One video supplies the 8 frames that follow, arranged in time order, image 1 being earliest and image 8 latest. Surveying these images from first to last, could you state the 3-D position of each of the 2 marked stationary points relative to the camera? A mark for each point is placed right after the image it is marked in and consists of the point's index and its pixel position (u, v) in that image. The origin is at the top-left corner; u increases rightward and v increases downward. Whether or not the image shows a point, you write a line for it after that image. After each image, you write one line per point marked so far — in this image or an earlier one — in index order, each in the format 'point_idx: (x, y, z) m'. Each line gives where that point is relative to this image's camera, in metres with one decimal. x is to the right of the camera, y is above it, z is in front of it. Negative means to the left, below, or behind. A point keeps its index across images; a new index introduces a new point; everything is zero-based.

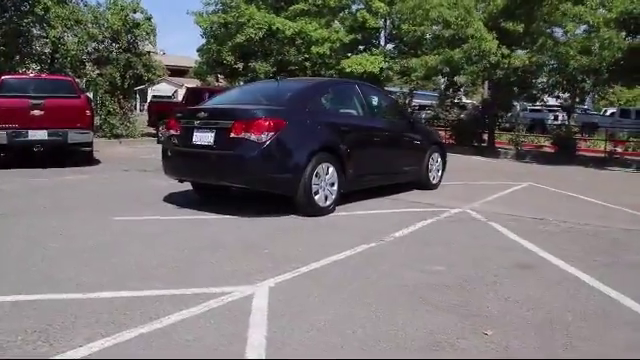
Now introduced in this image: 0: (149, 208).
0: (-2.6, -0.4, +8.9) m
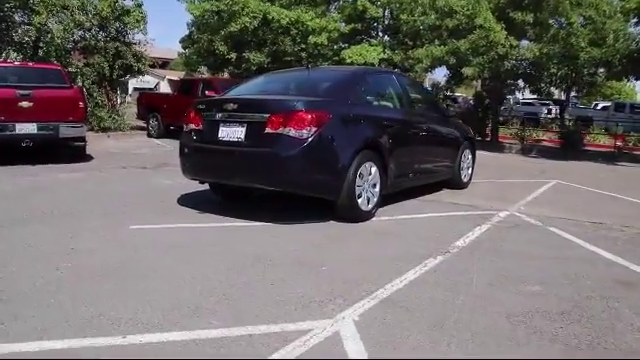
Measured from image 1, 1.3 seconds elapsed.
0: (-2.1, -0.4, +7.8) m
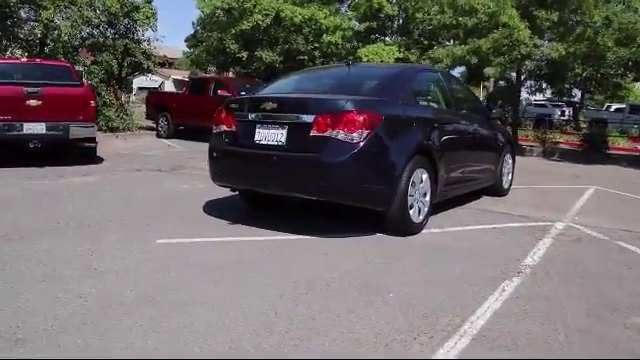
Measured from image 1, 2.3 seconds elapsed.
0: (-1.5, -0.5, +7.1) m
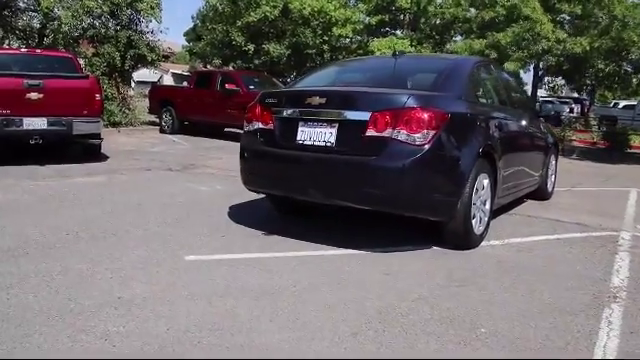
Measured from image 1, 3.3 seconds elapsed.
0: (-1.1, -0.5, +6.2) m
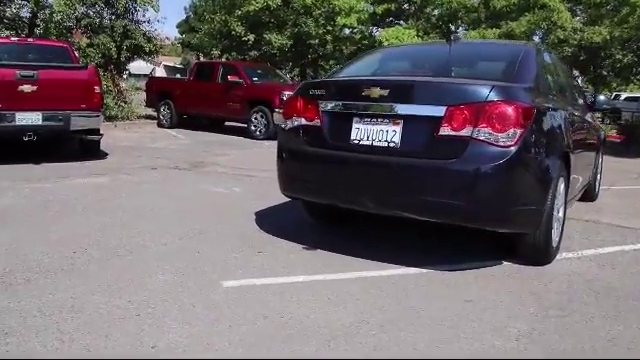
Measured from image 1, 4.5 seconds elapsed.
0: (-0.6, -0.6, +5.3) m
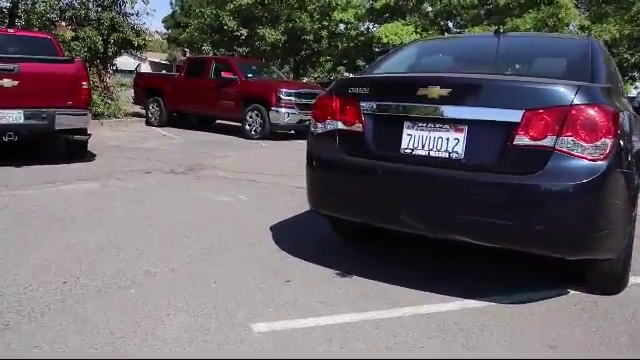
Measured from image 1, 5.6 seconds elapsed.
0: (-0.3, -0.7, +4.5) m
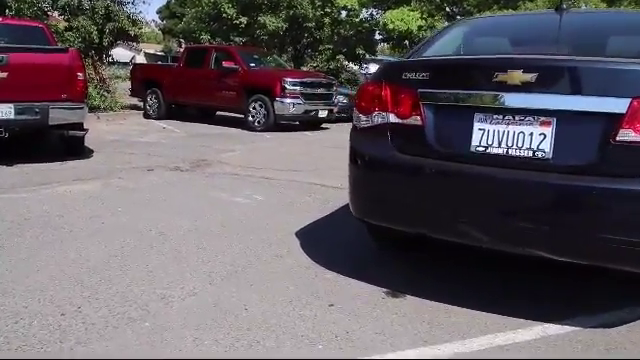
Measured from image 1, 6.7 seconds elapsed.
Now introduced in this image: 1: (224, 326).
0: (-0.1, -0.7, +3.8) m
1: (-0.5, -0.8, +3.2) m
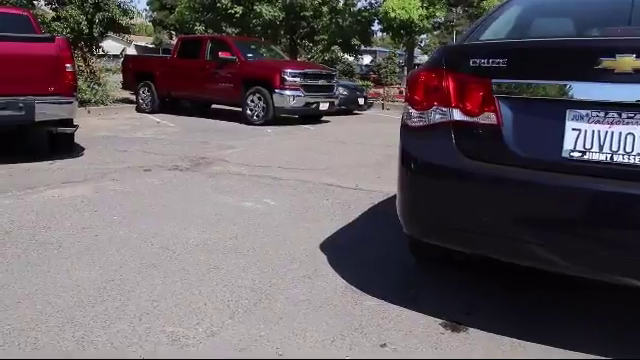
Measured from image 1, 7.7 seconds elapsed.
0: (+0.2, -0.8, +3.2) m
1: (-0.3, -0.8, +2.5) m
